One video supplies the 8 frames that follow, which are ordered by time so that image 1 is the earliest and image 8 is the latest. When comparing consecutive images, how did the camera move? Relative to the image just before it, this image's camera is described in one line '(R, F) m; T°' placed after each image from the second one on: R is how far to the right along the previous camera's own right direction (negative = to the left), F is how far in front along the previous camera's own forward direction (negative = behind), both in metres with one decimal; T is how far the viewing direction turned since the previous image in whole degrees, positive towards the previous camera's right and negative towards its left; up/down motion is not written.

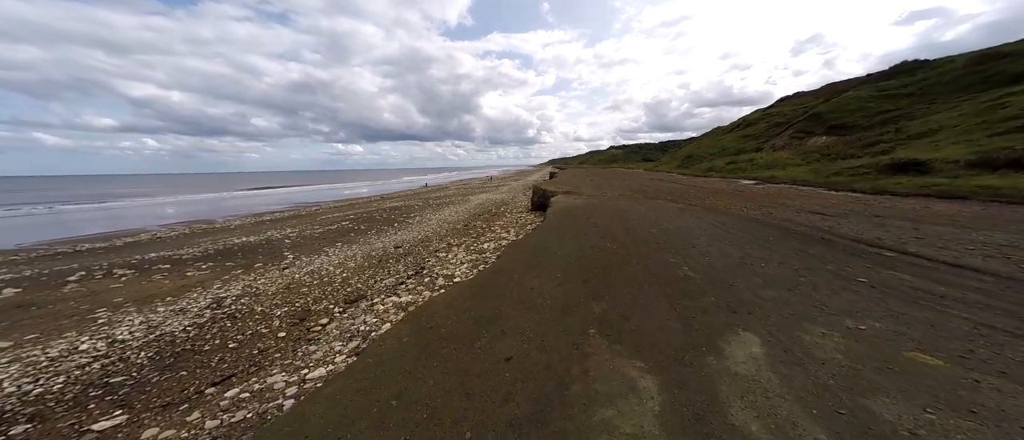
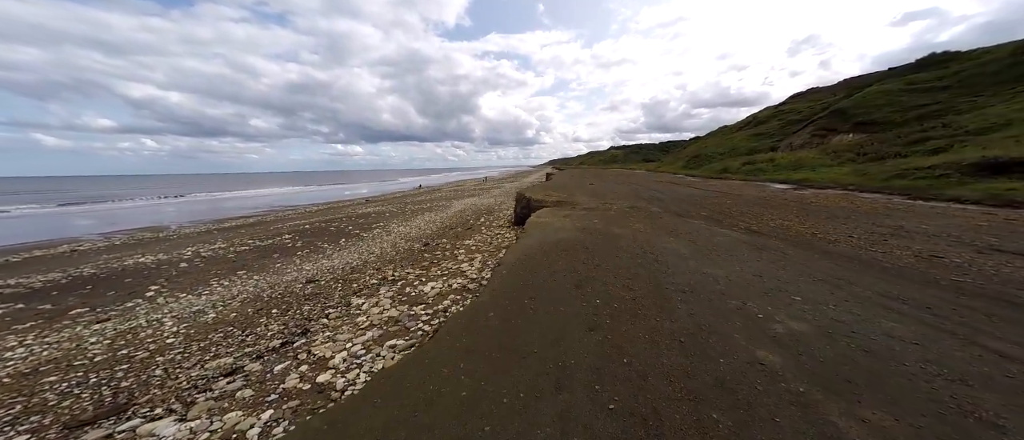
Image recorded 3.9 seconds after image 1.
(+1.6, +5.5) m; +1°
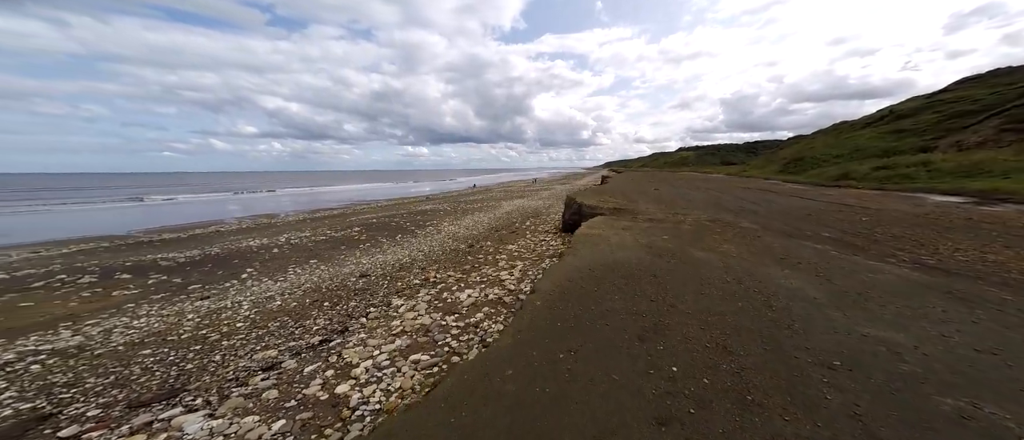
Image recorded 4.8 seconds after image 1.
(+0.3, +1.2) m; -12°
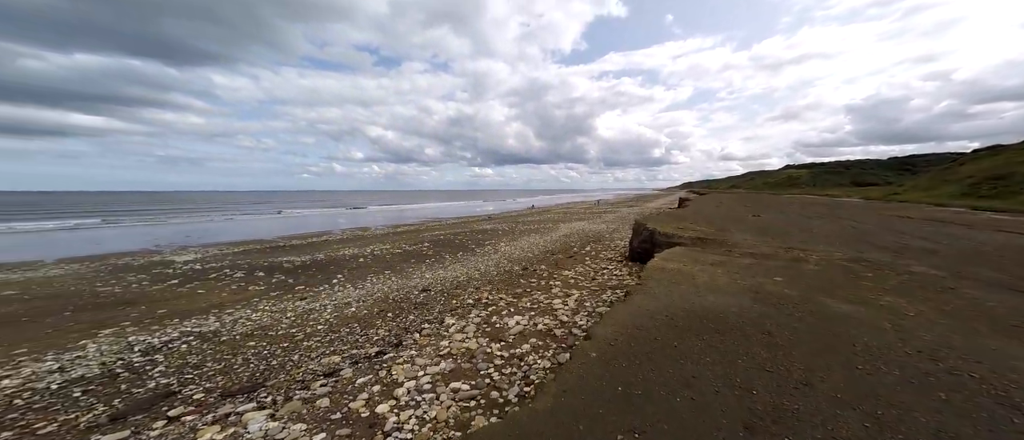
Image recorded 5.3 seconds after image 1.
(+0.2, +0.7) m; -13°
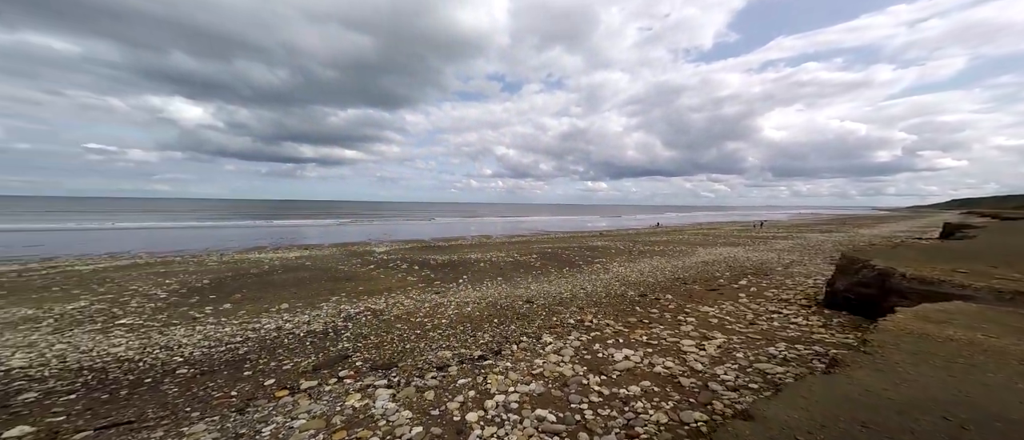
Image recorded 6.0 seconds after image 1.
(0.0, +0.5) m; -21°
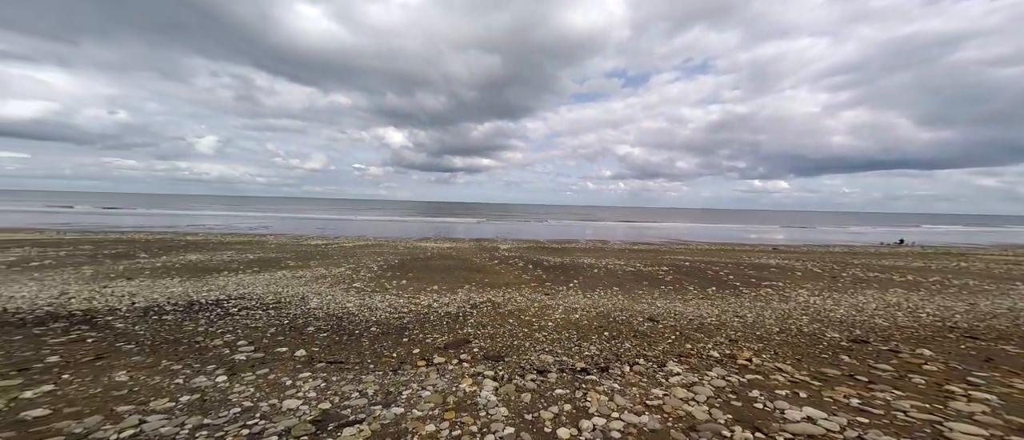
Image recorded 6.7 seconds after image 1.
(+0.3, +0.2) m; -22°
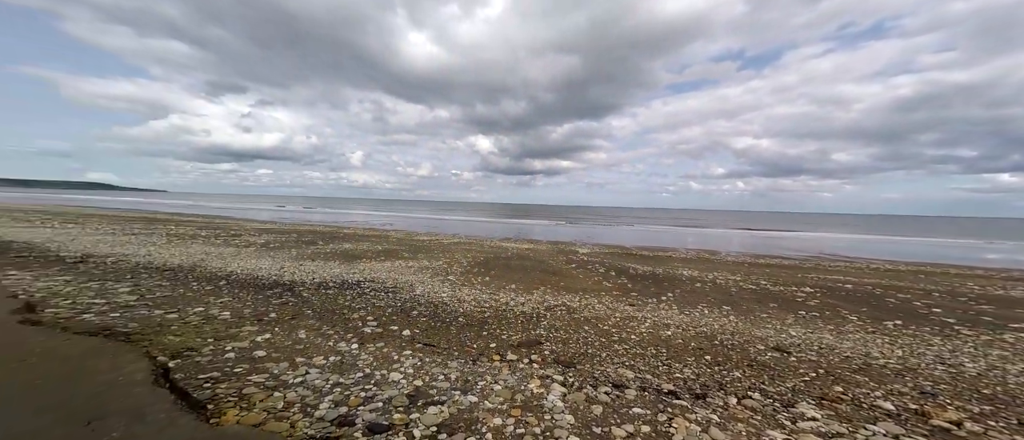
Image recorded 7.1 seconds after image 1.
(+0.2, 0.0) m; -16°
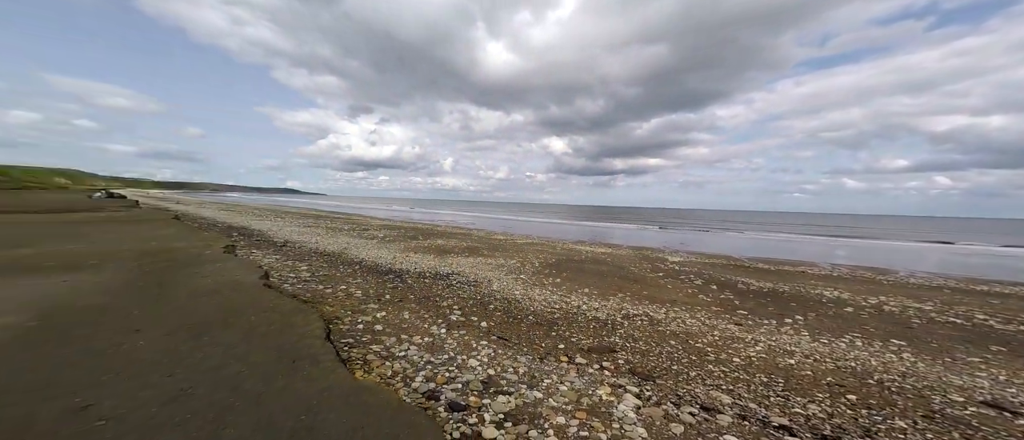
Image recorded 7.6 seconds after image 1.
(+0.3, 0.0) m; -16°
